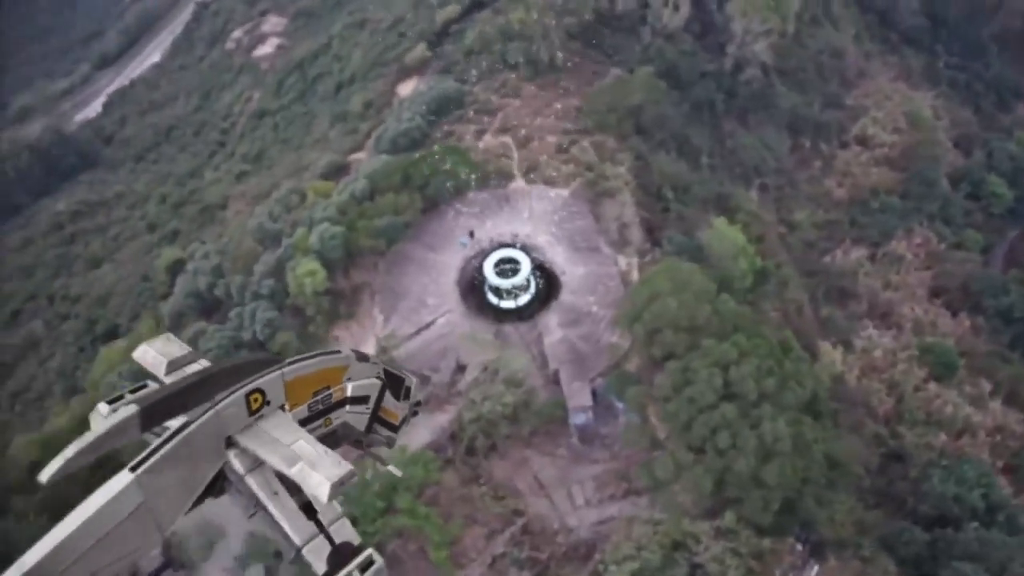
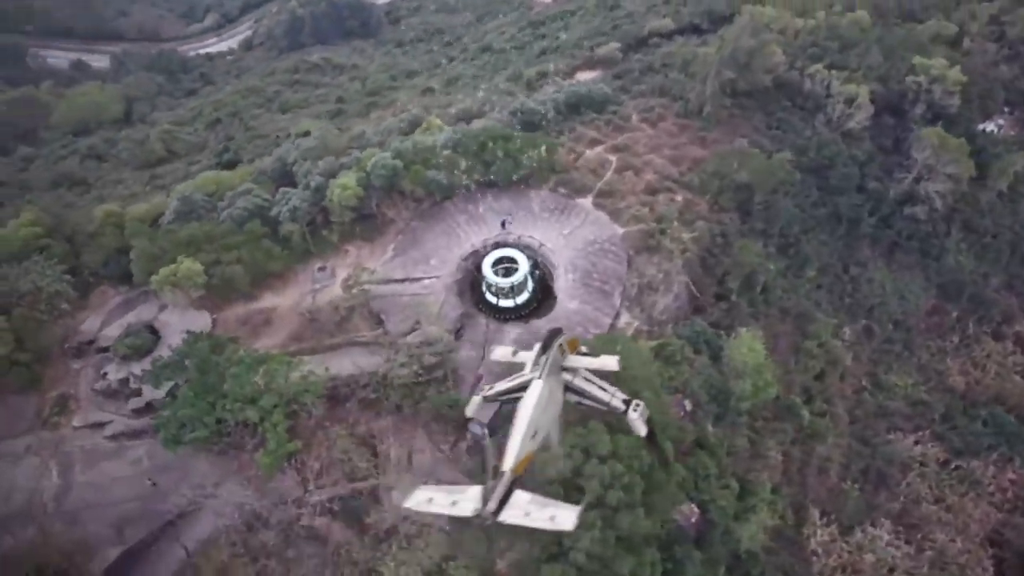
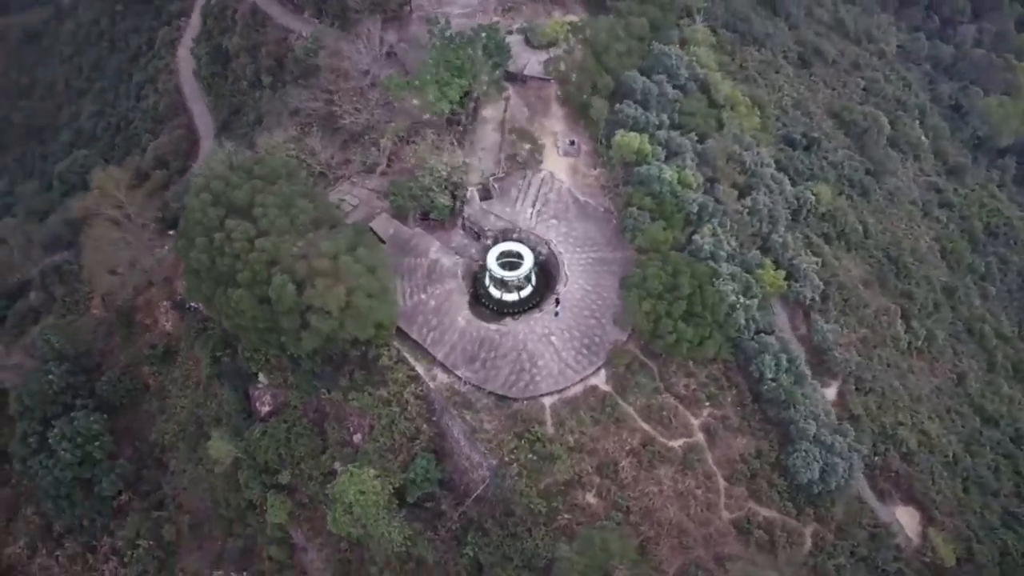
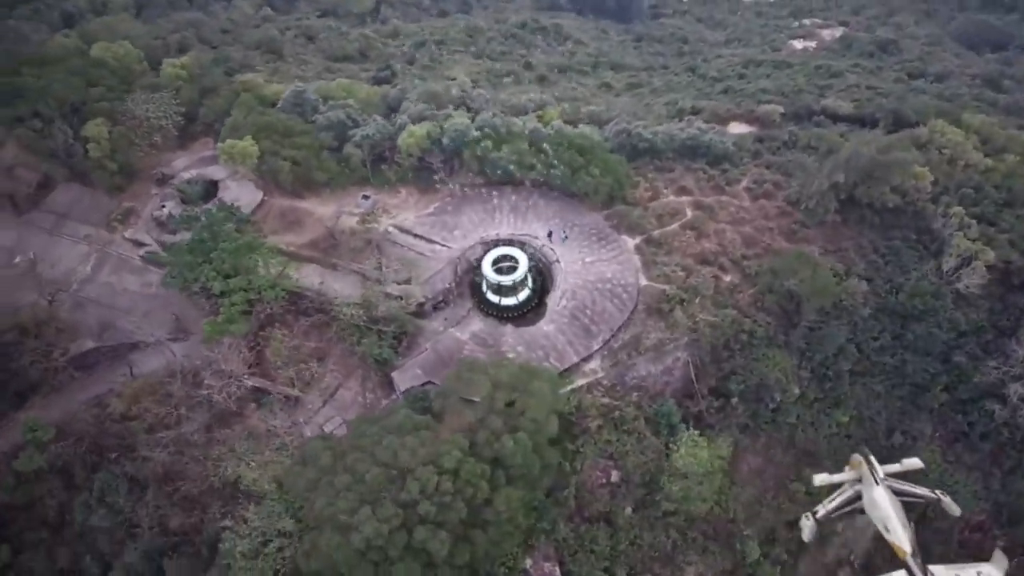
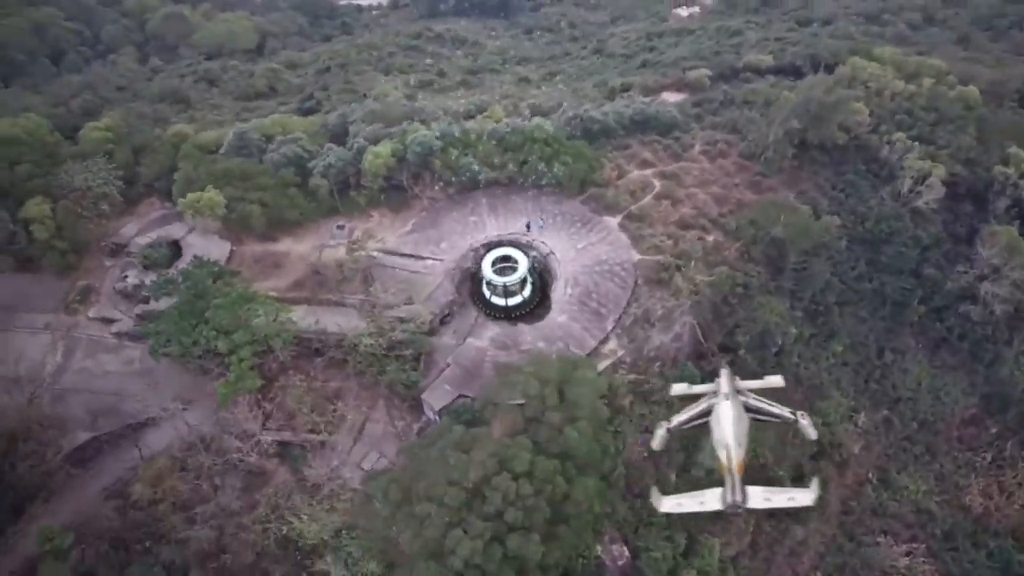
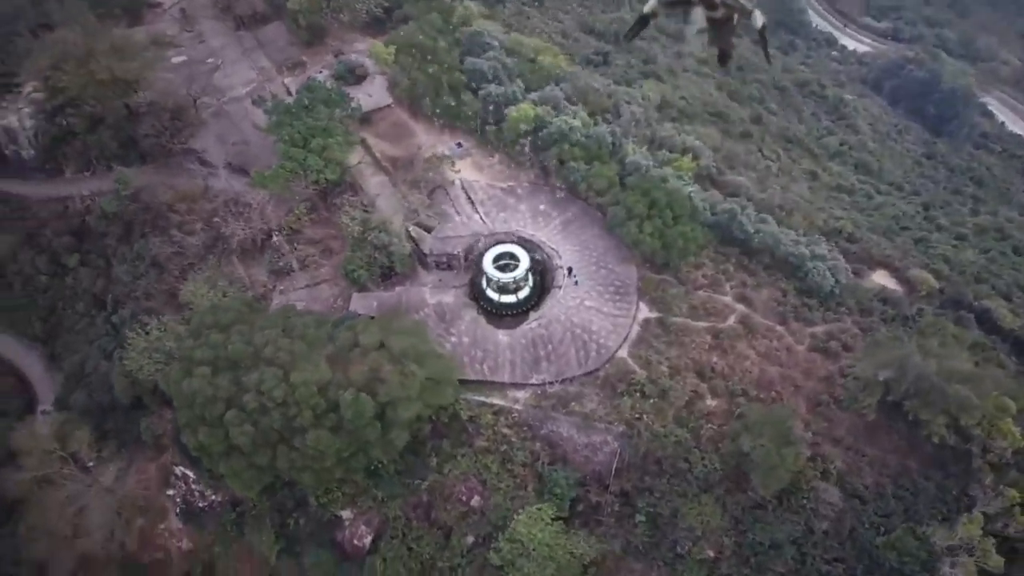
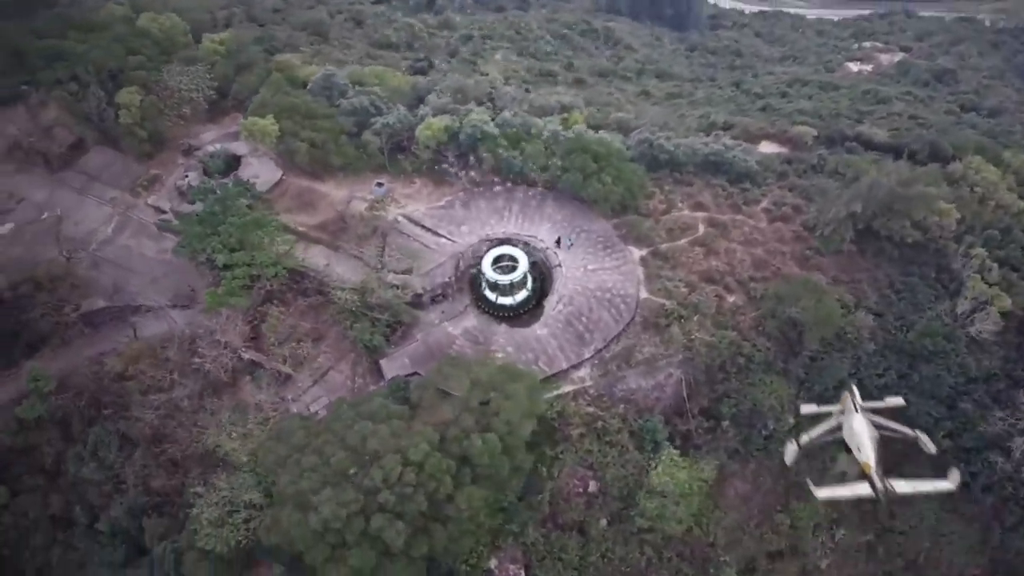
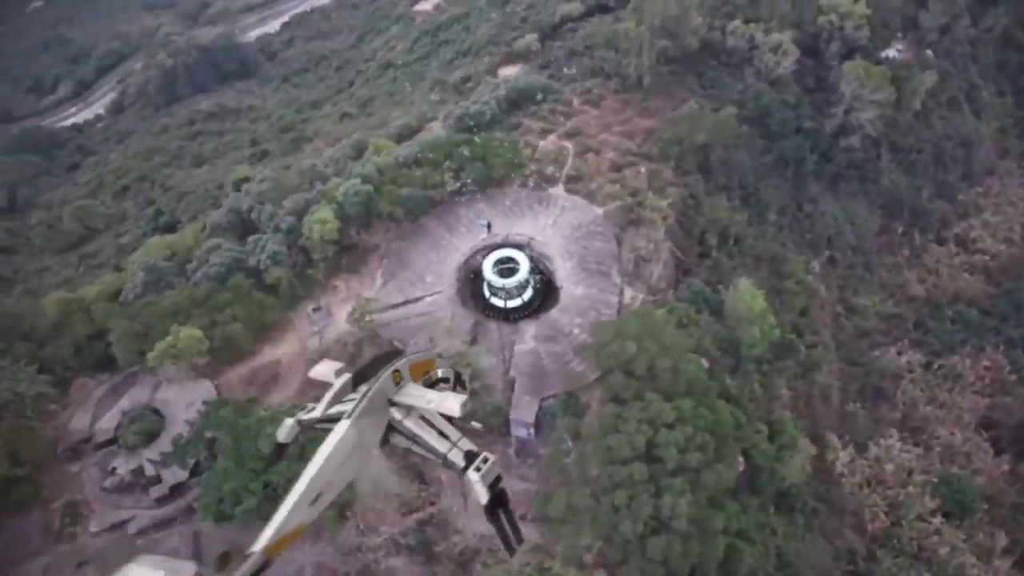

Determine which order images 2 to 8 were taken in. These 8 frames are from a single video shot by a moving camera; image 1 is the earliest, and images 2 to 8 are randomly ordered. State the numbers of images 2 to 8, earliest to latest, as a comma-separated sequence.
8, 2, 5, 4, 7, 6, 3
